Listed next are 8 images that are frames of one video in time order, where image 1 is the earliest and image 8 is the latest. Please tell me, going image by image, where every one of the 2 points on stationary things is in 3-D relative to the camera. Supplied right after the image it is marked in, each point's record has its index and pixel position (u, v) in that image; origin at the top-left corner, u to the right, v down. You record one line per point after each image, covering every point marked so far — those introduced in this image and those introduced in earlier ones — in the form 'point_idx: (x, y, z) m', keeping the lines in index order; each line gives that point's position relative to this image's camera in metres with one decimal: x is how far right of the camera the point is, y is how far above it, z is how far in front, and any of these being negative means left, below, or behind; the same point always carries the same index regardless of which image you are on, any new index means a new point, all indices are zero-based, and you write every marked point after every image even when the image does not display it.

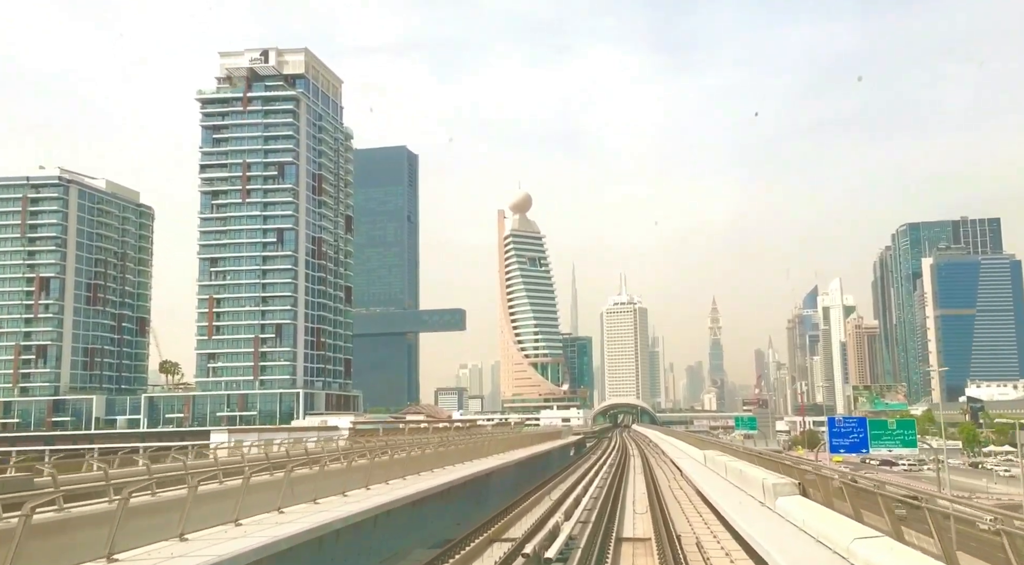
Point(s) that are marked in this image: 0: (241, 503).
0: (-4.7, -3.8, +16.5) m
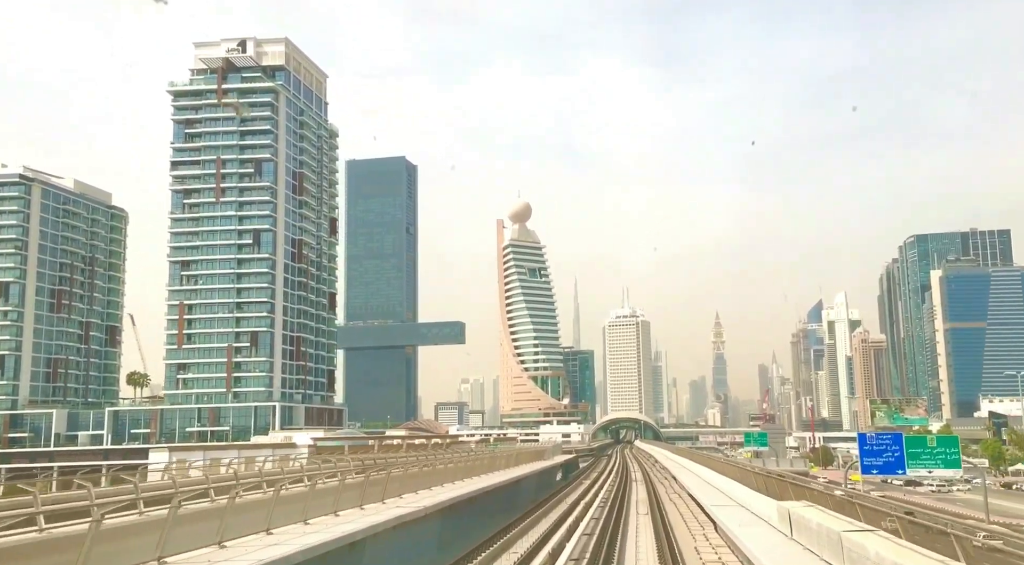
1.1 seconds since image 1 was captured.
0: (-5.0, -3.7, +13.6) m
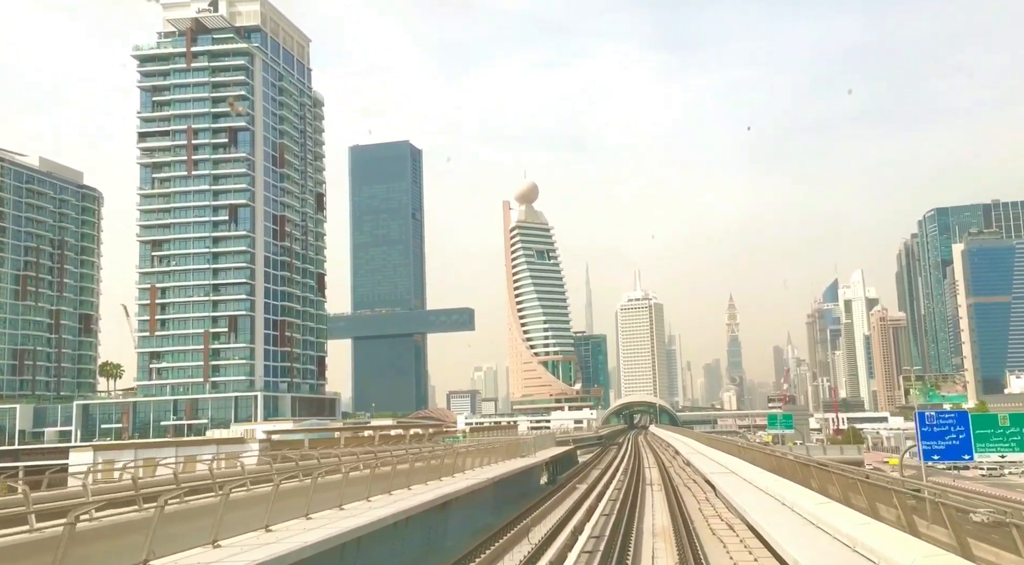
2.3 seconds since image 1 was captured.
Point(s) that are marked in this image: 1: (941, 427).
0: (-5.3, -3.1, +10.5) m
1: (+8.3, -2.8, +18.2) m
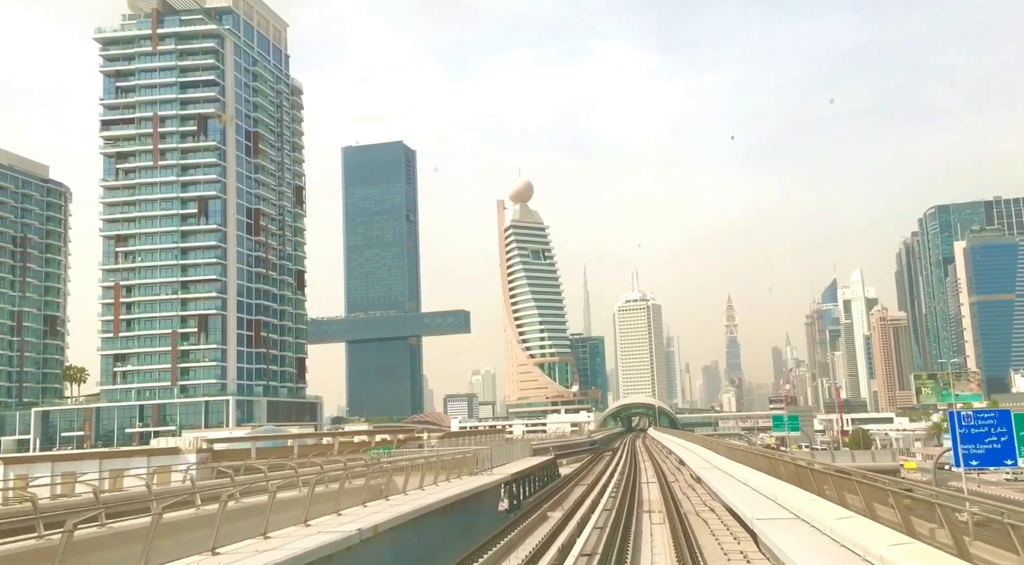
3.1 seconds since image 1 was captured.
0: (-5.6, -2.9, +8.4) m
1: (+7.9, -2.5, +16.0) m
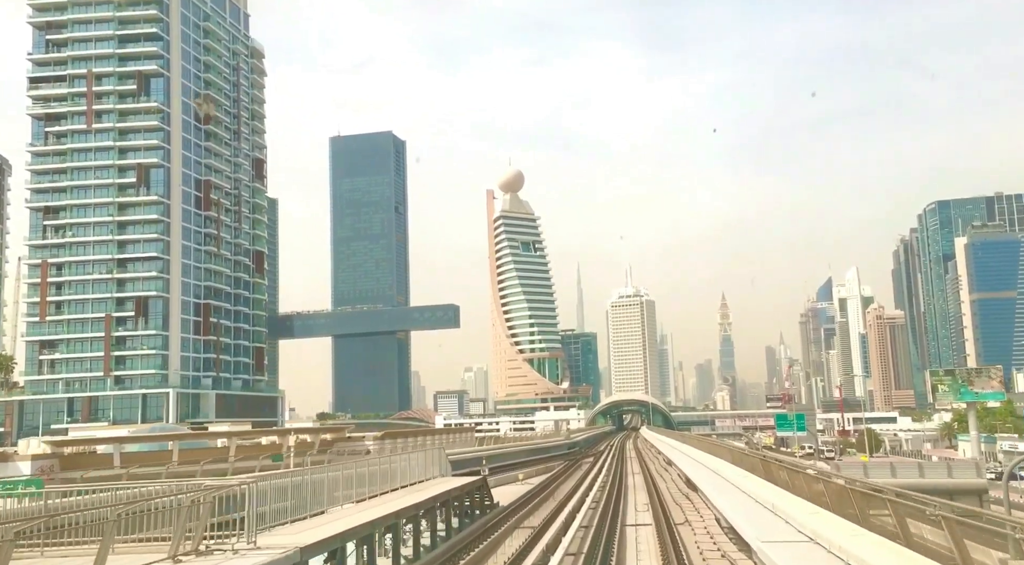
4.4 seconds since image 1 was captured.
0: (-6.2, -2.3, +4.9) m
1: (+7.3, -2.0, +12.6) m
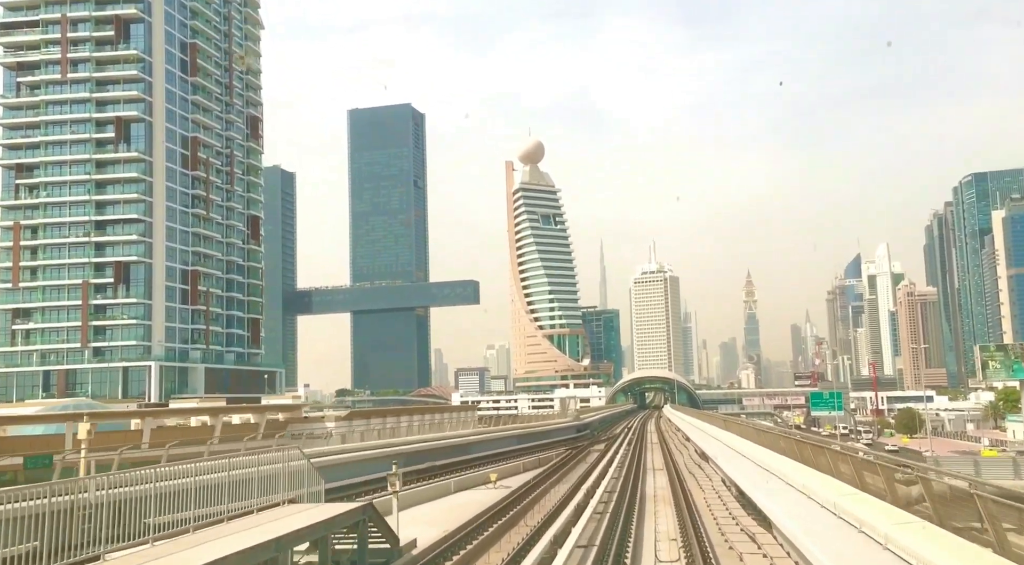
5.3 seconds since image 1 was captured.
0: (-6.4, -1.9, +2.5) m
1: (+7.2, -1.4, +9.9) m
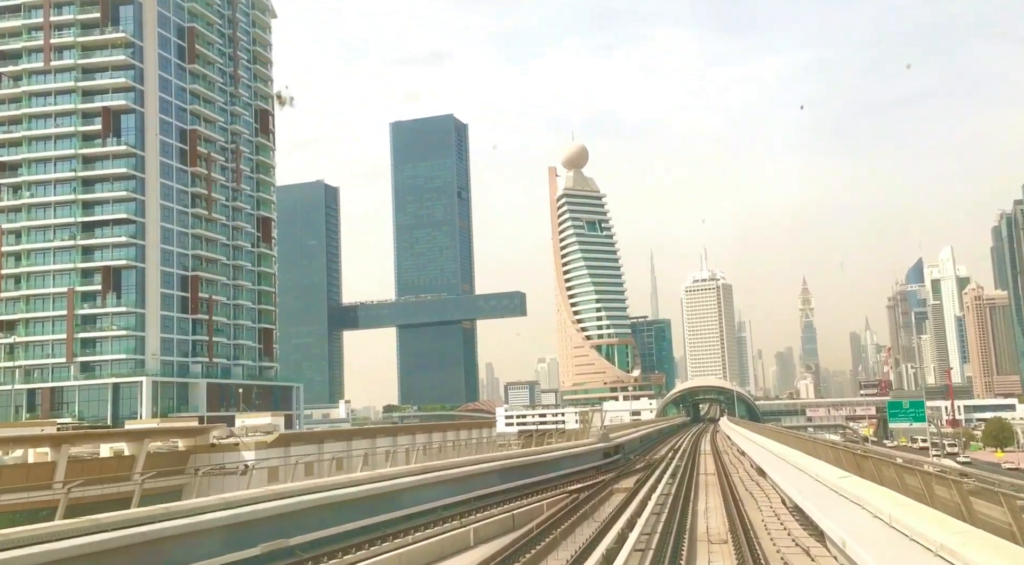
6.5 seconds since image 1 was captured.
0: (-6.9, -1.6, -0.3) m
1: (+7.1, -1.0, +6.4) m
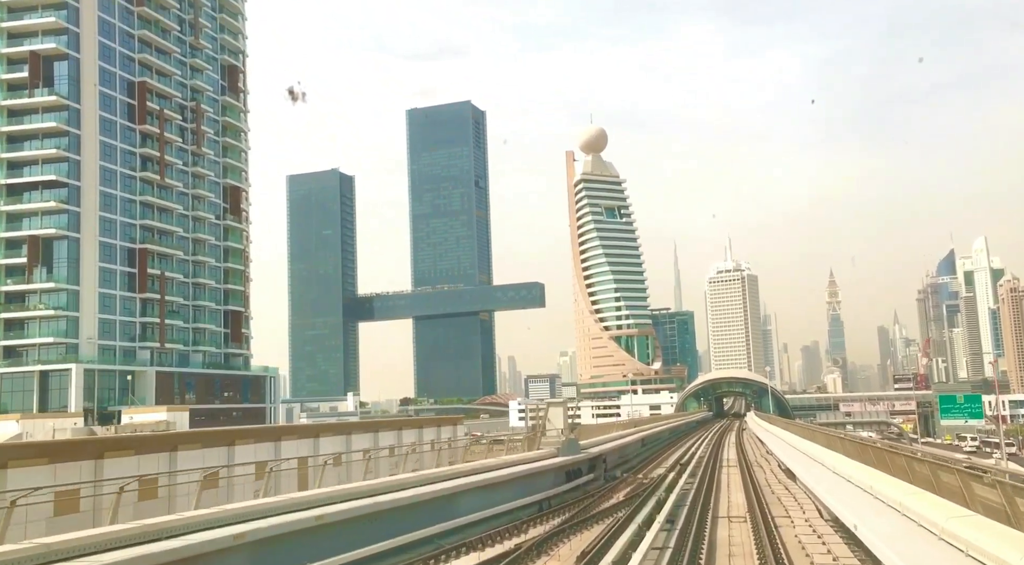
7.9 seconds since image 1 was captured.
0: (-7.7, -1.1, -3.6) m
1: (+6.5, -0.5, +2.7) m
